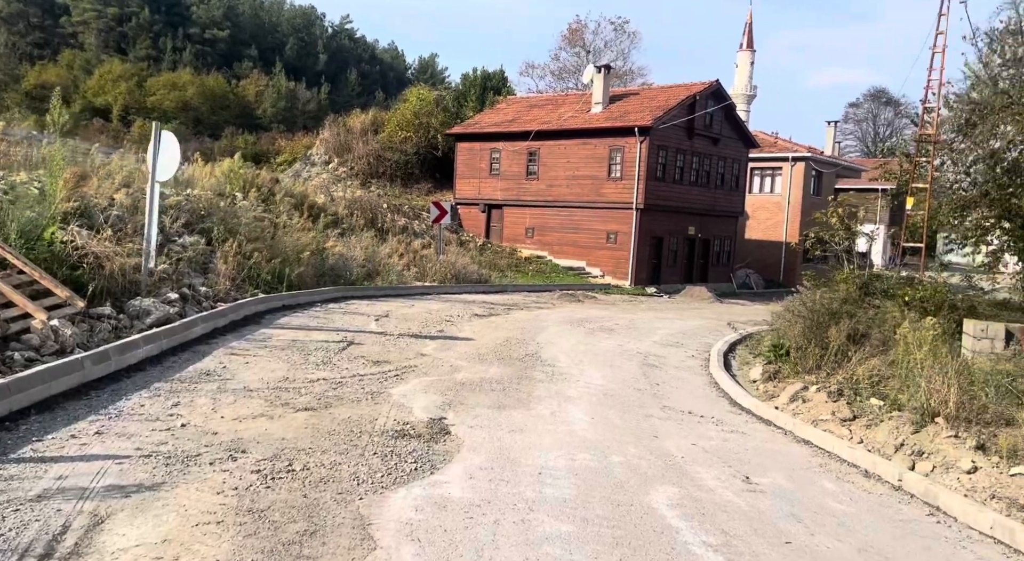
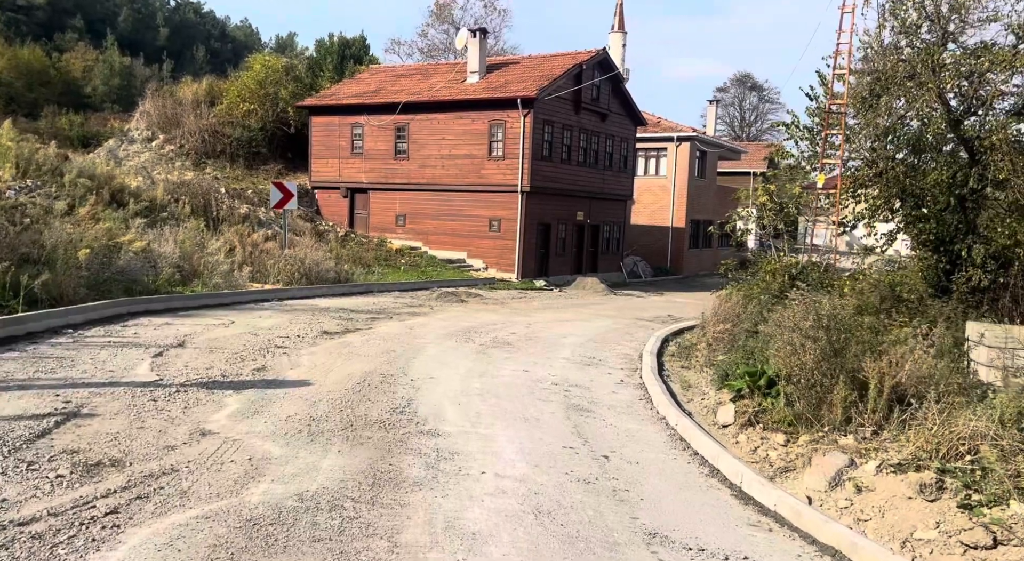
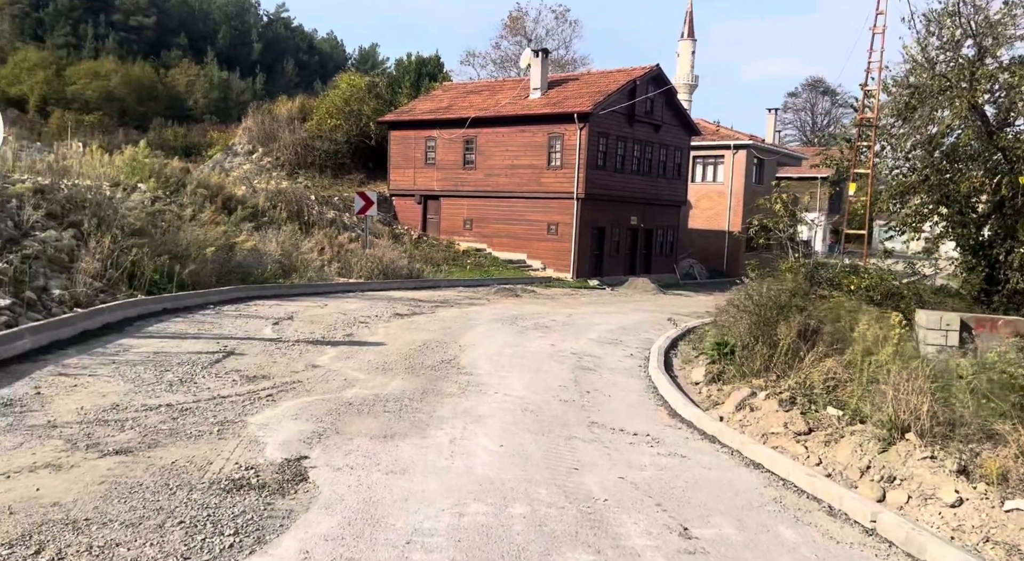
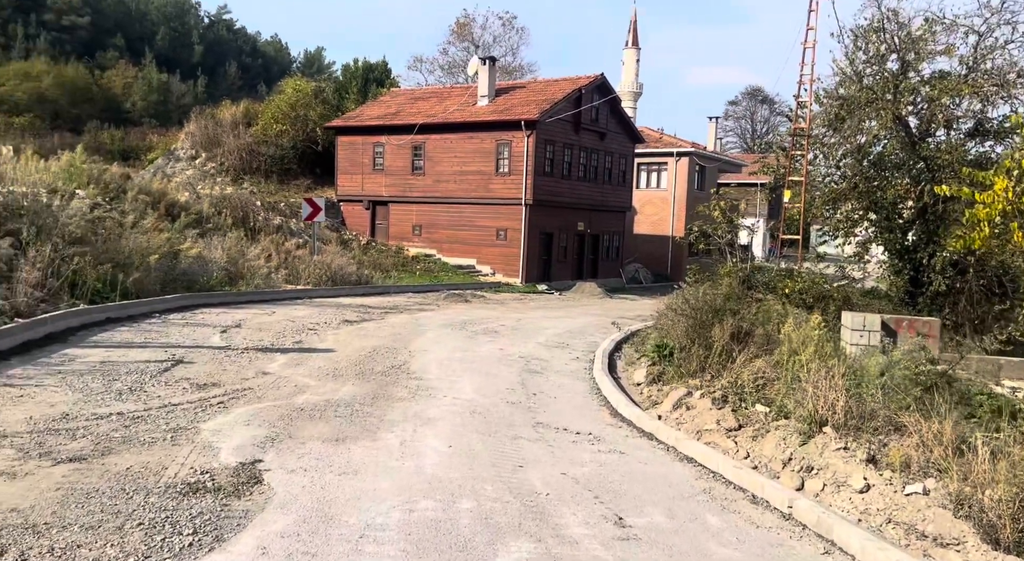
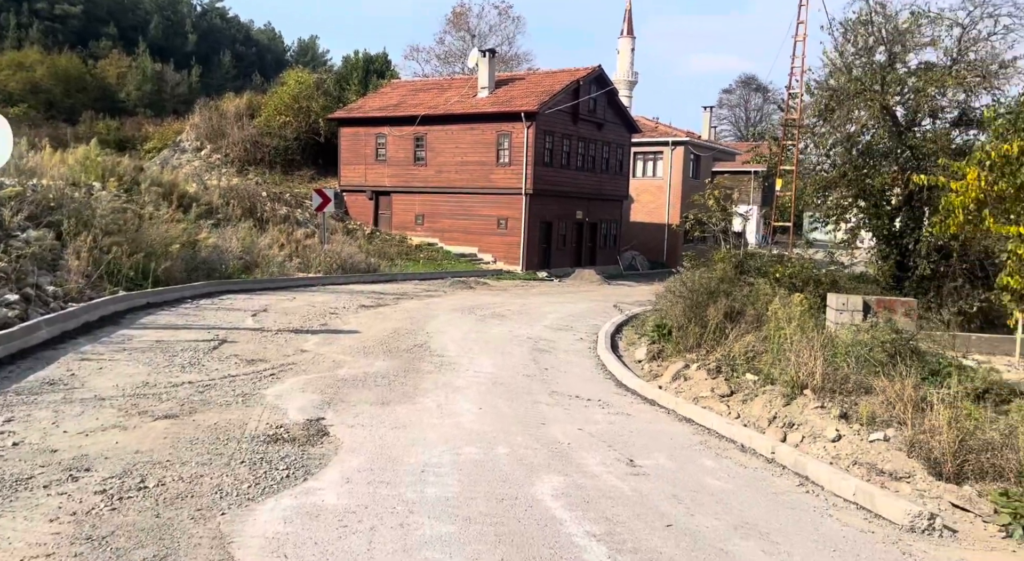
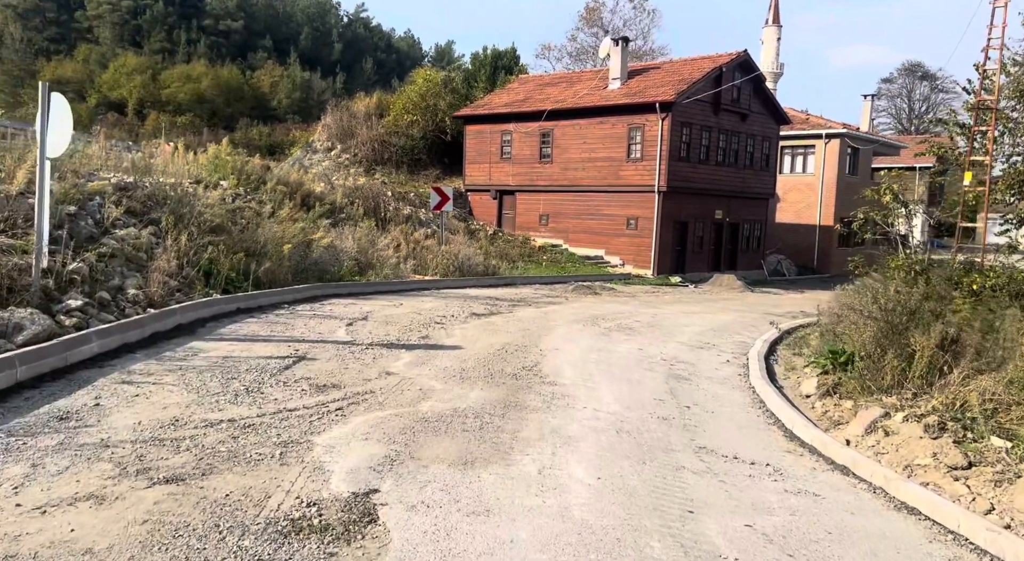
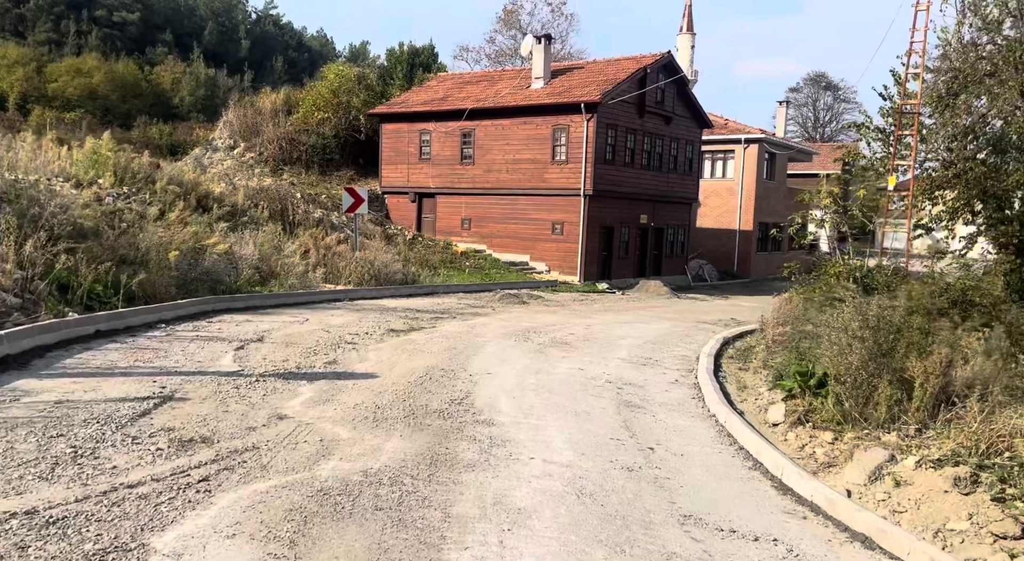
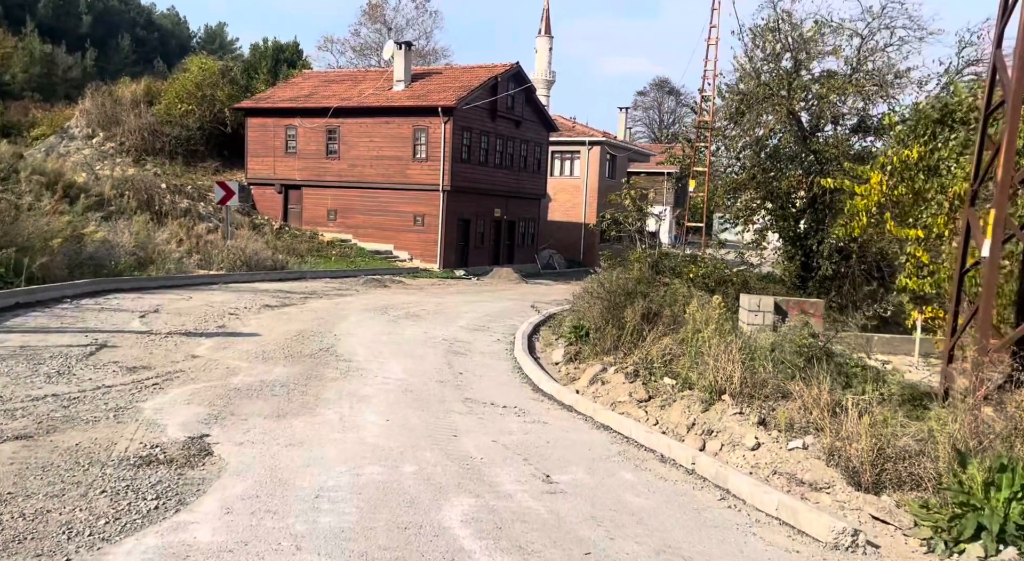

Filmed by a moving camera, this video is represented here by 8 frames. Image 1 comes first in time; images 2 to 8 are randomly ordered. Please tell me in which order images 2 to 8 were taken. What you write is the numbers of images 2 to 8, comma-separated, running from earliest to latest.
5, 8, 4, 3, 6, 7, 2
